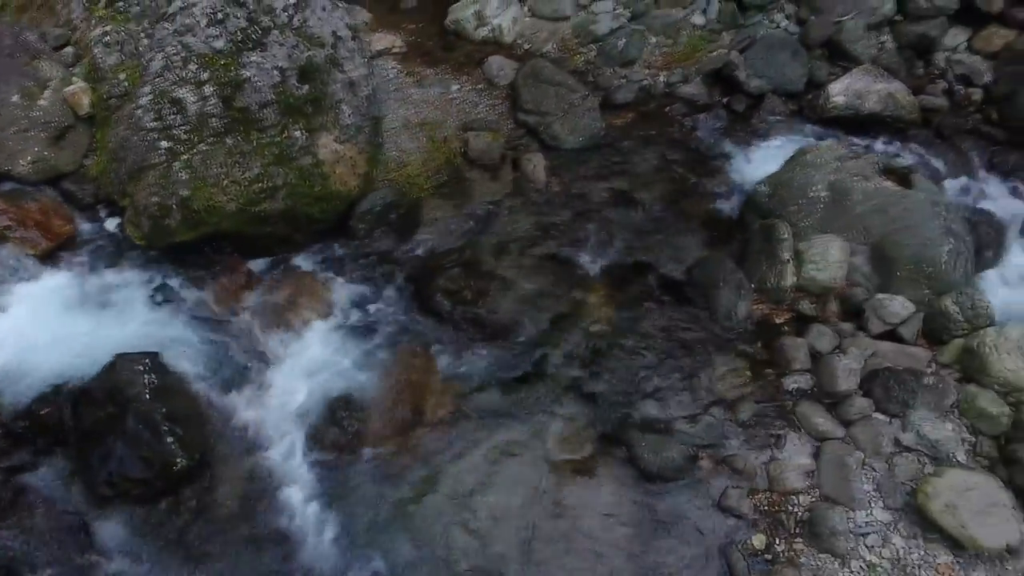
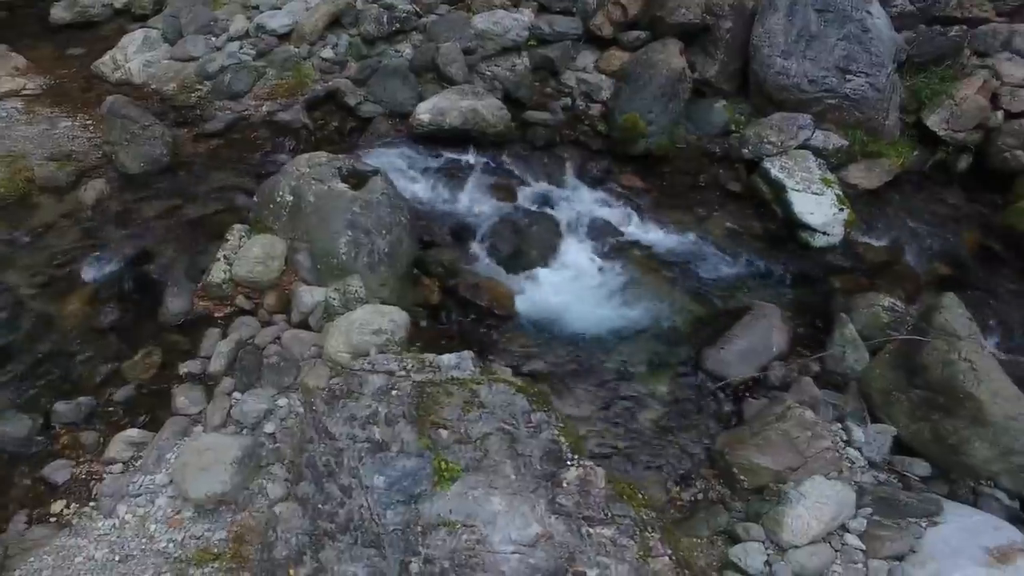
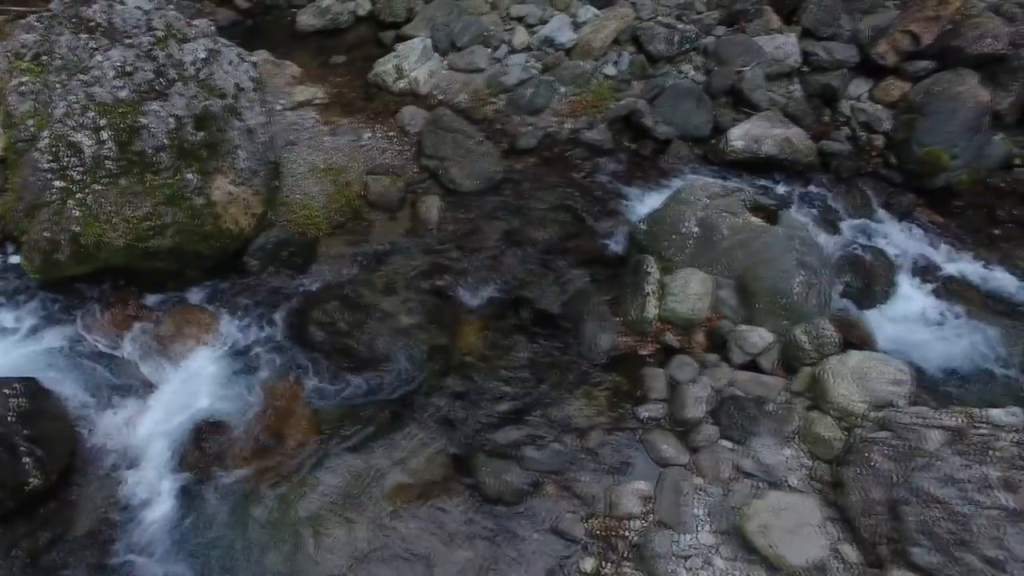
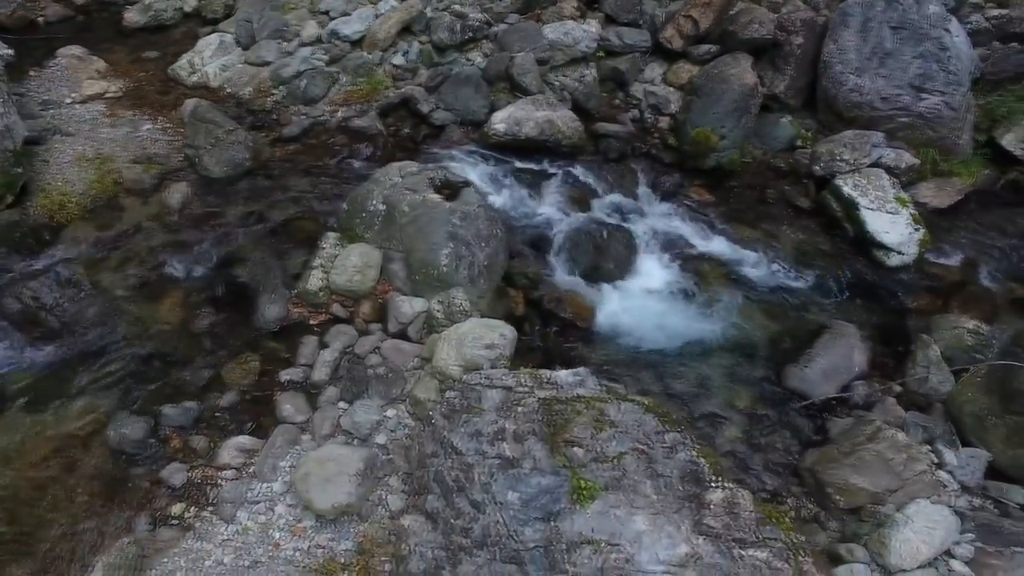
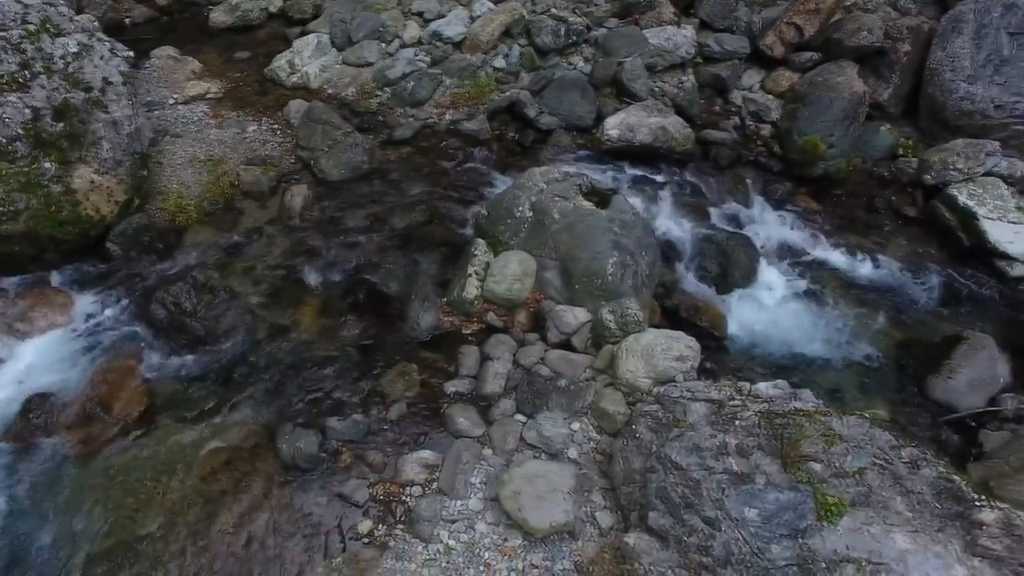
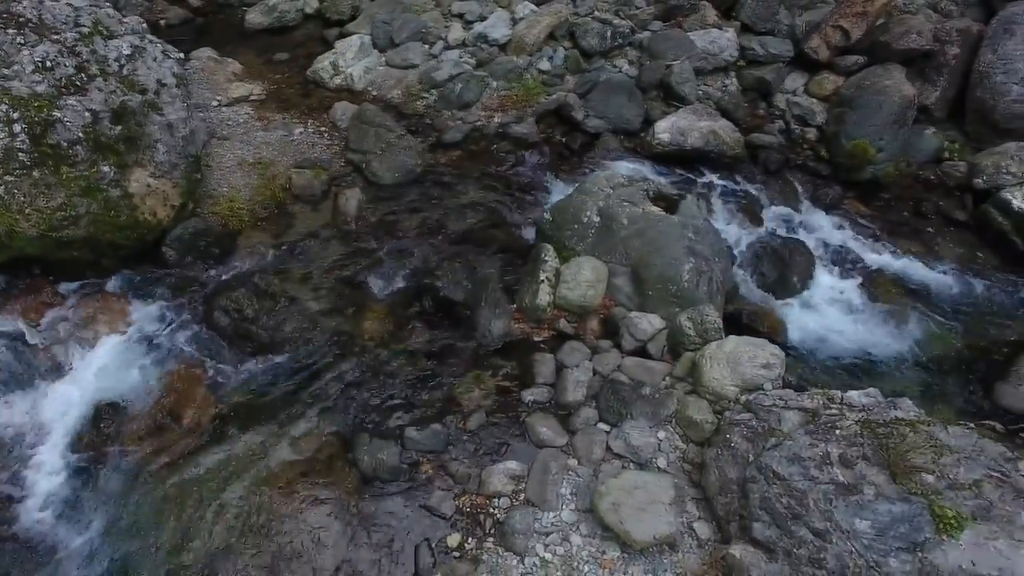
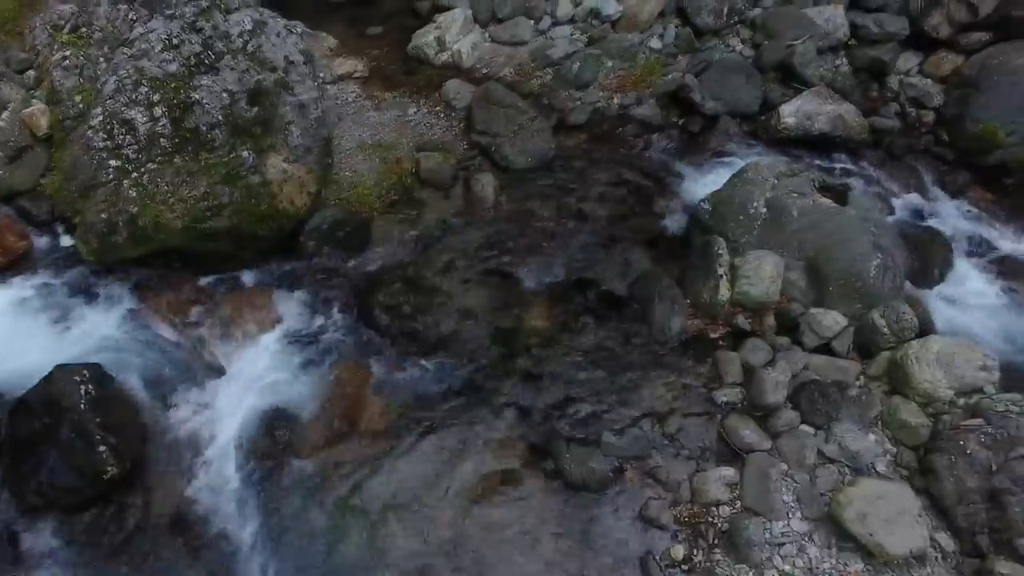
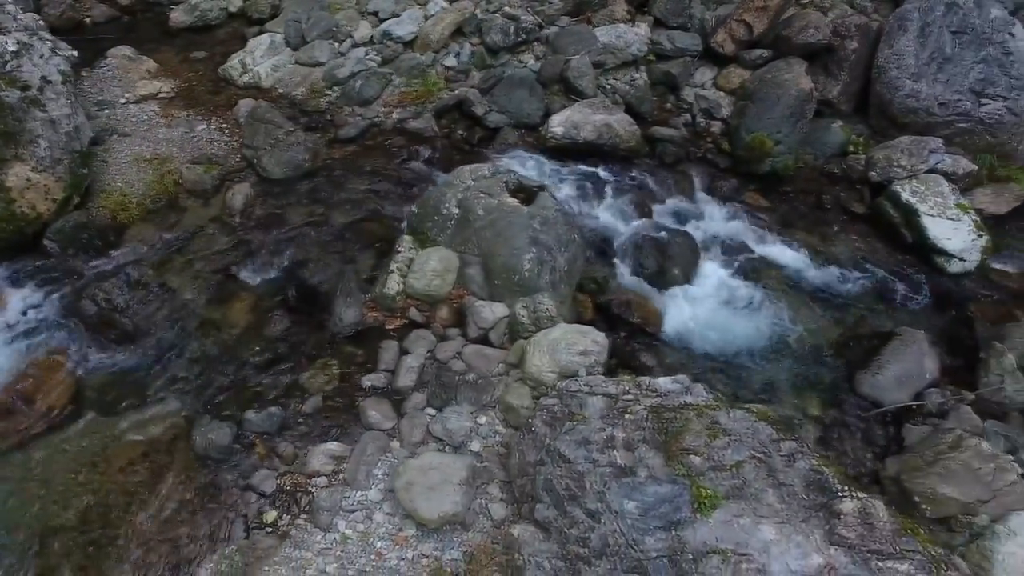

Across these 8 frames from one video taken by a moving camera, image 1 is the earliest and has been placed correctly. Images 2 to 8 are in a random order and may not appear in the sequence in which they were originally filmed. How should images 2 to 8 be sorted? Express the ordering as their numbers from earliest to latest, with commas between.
7, 3, 6, 5, 8, 4, 2
